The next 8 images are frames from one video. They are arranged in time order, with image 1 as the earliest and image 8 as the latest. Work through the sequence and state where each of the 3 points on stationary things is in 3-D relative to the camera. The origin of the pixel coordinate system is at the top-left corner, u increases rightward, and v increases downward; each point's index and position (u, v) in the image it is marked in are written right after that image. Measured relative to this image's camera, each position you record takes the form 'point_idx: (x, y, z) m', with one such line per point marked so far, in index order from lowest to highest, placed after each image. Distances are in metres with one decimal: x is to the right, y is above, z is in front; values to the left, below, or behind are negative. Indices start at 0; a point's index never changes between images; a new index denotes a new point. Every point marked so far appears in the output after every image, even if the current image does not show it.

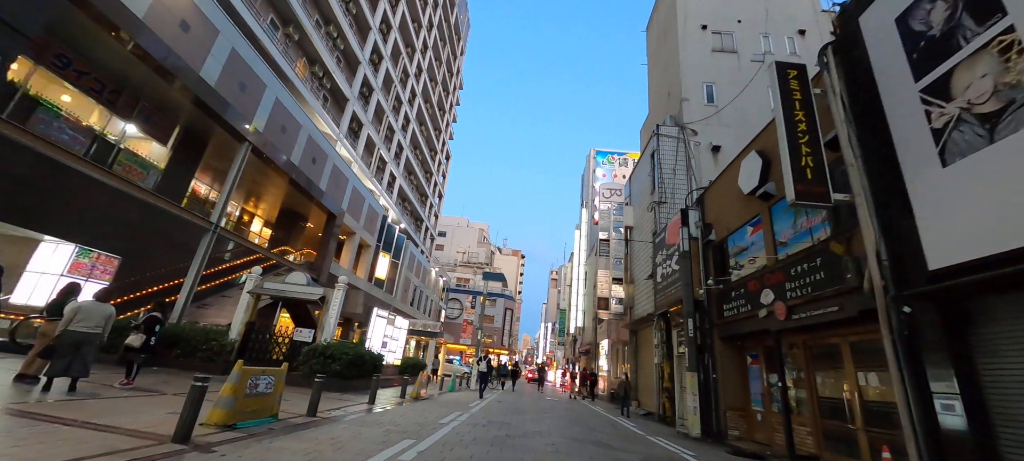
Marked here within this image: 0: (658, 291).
0: (+5.3, -2.2, +15.0) m
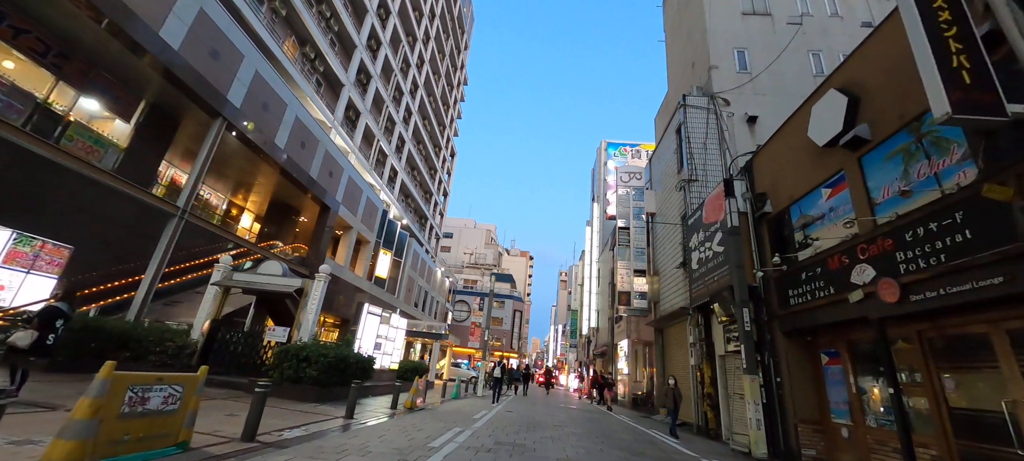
0: (+5.7, -1.6, +12.8) m
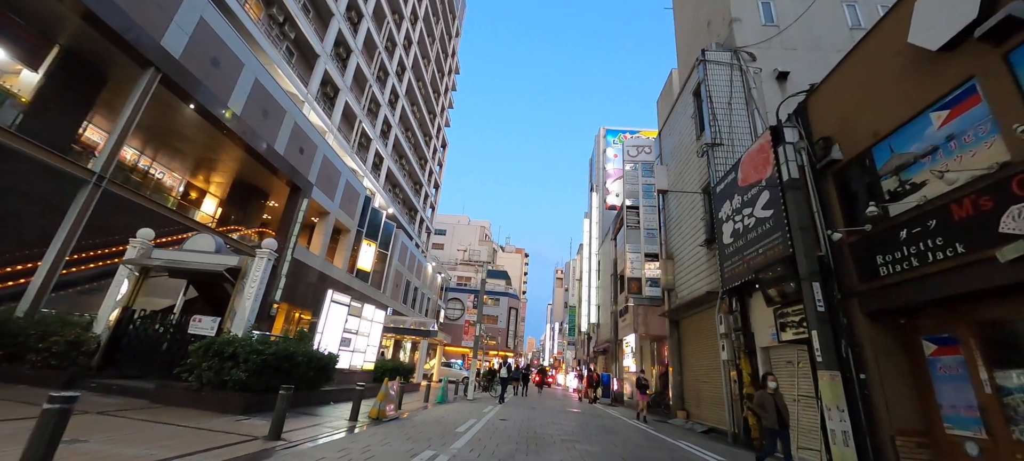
0: (+5.5, -0.7, +10.5) m
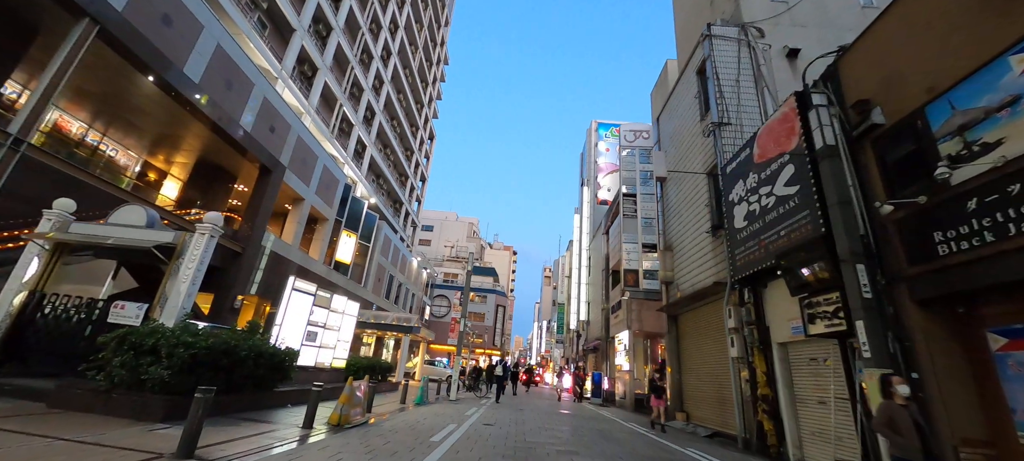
0: (+5.2, -0.3, +9.5) m
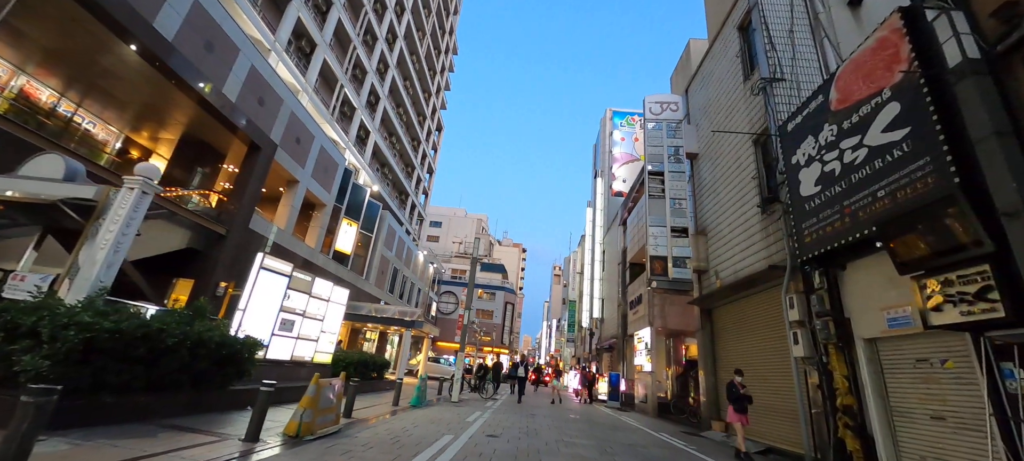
0: (+5.4, +0.3, +7.6) m
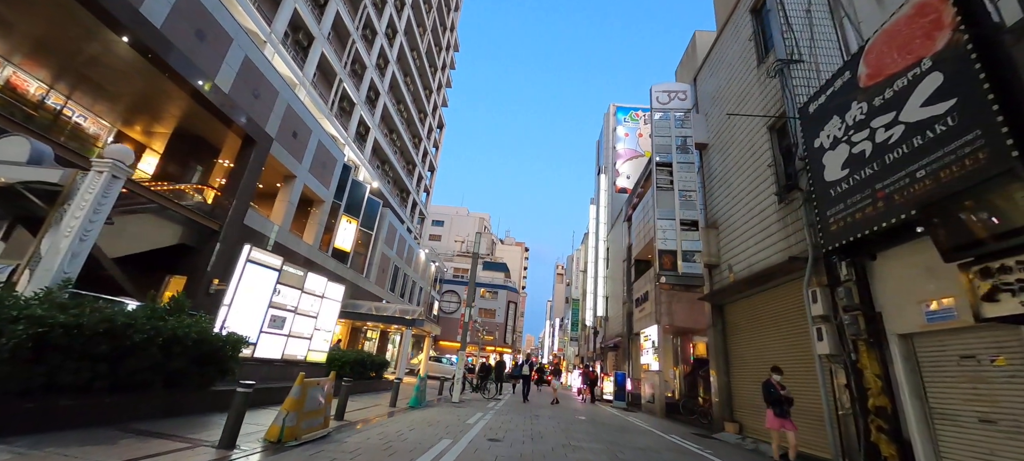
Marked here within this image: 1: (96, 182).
0: (+5.5, +0.5, +7.1) m
1: (-5.5, +0.7, +5.4) m
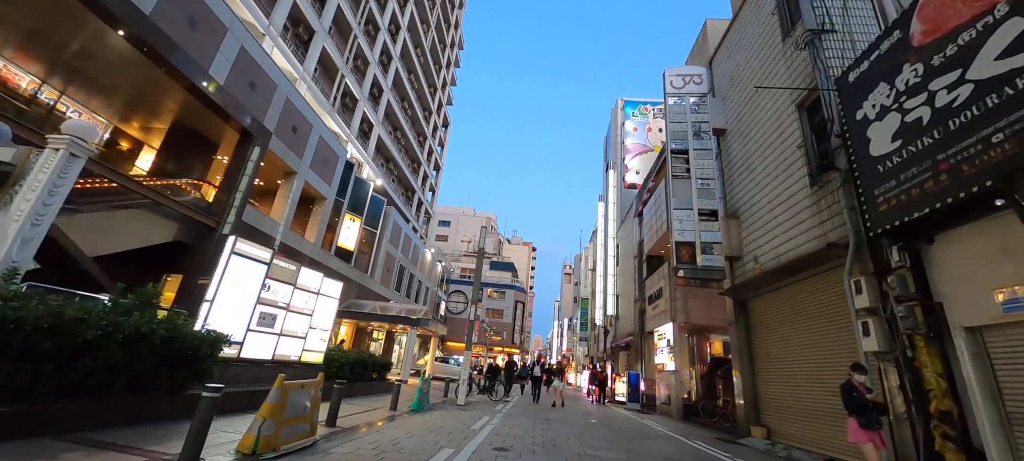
0: (+5.6, +0.8, +6.3) m
1: (-5.4, +0.8, +4.8) m
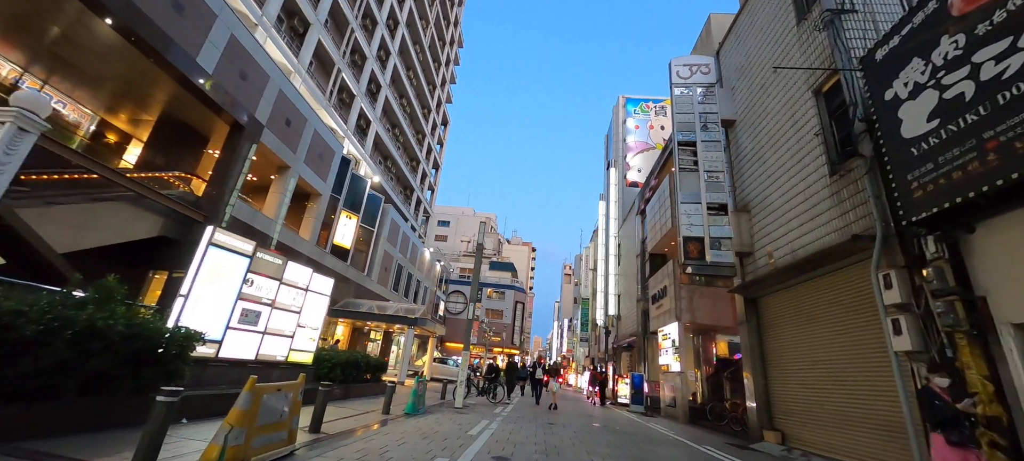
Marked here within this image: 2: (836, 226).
0: (+5.6, +1.0, +5.8) m
1: (-5.4, +1.0, +4.3) m
2: (+6.0, +0.1, +7.6) m
